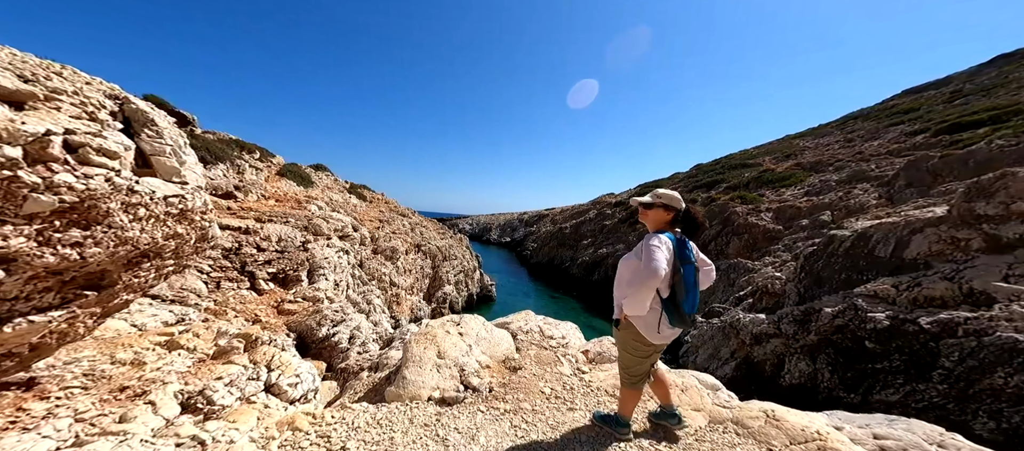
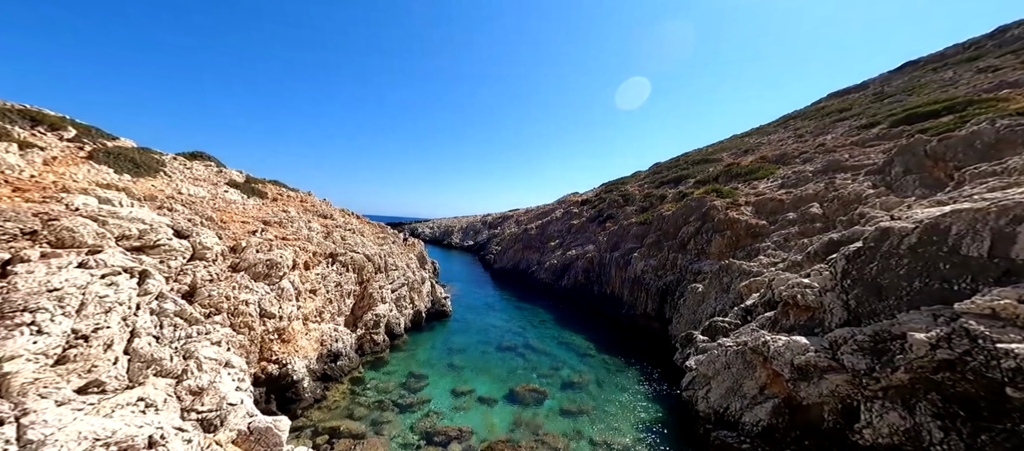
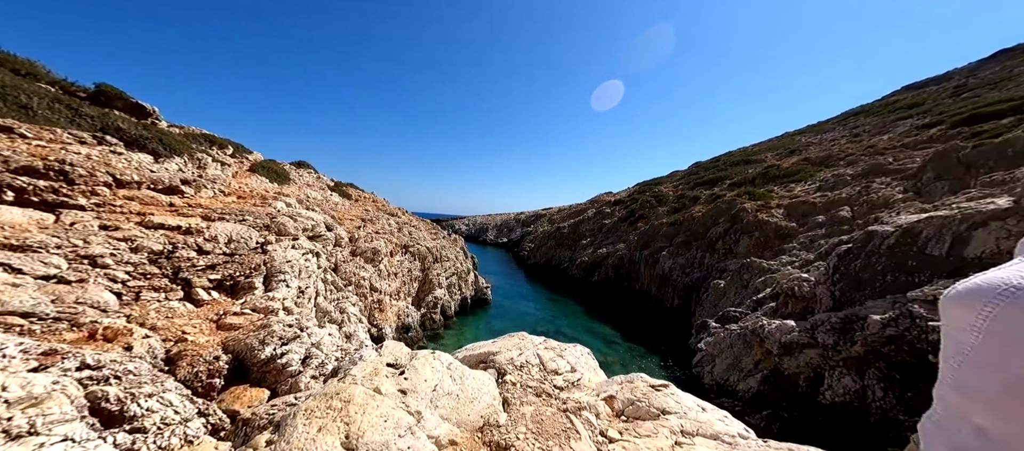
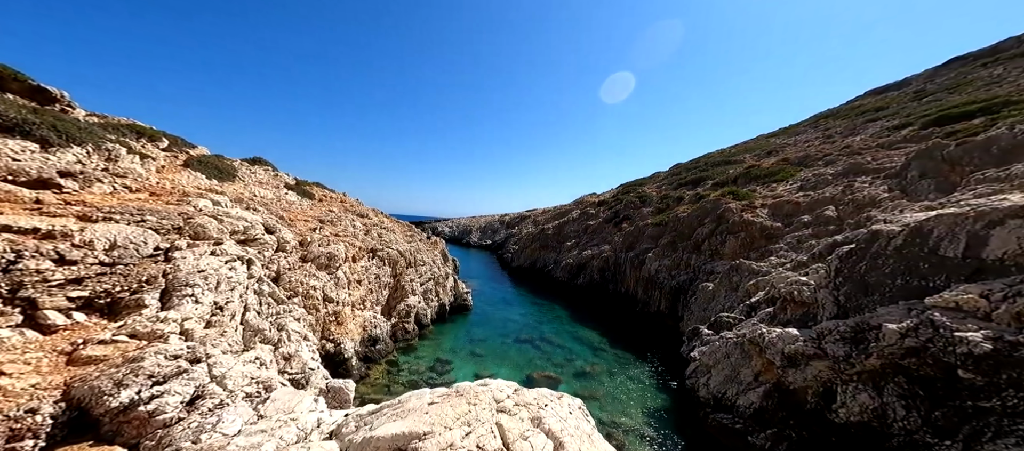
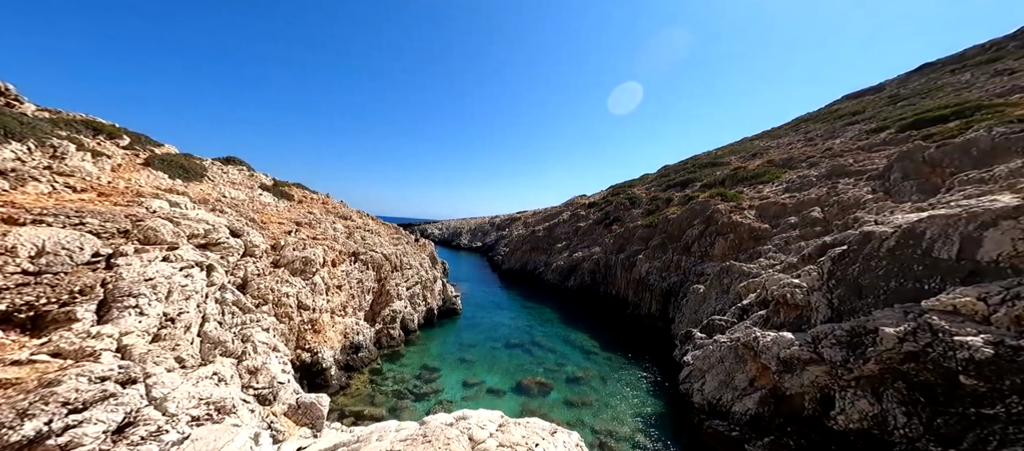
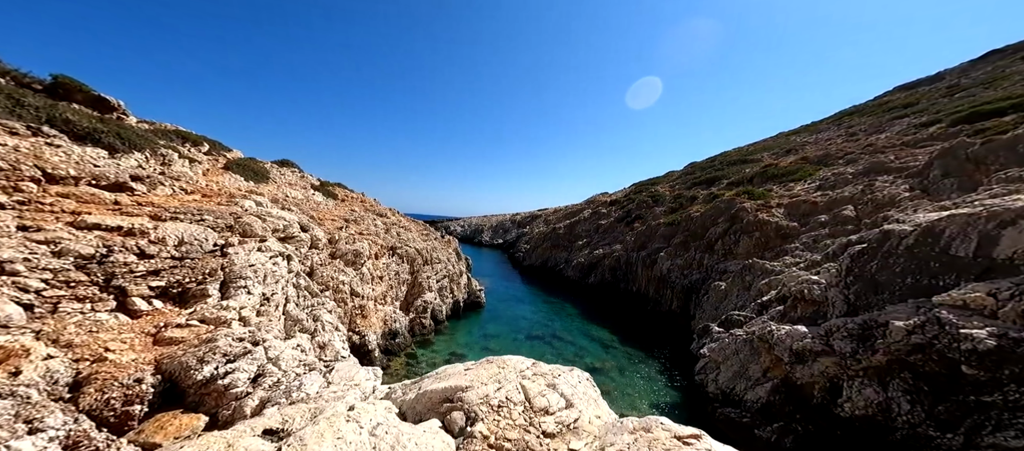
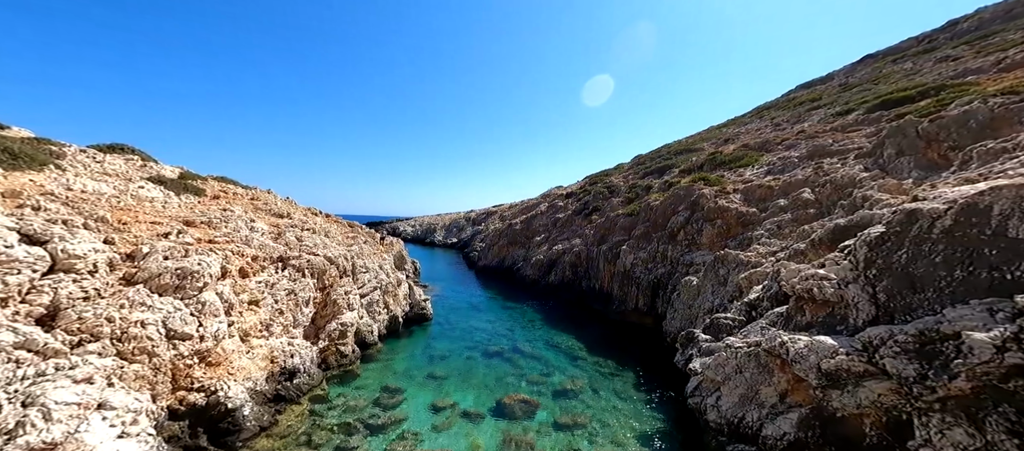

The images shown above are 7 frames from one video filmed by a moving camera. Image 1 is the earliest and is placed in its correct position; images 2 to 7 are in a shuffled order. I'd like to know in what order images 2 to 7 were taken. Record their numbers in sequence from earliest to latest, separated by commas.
3, 6, 4, 5, 2, 7
